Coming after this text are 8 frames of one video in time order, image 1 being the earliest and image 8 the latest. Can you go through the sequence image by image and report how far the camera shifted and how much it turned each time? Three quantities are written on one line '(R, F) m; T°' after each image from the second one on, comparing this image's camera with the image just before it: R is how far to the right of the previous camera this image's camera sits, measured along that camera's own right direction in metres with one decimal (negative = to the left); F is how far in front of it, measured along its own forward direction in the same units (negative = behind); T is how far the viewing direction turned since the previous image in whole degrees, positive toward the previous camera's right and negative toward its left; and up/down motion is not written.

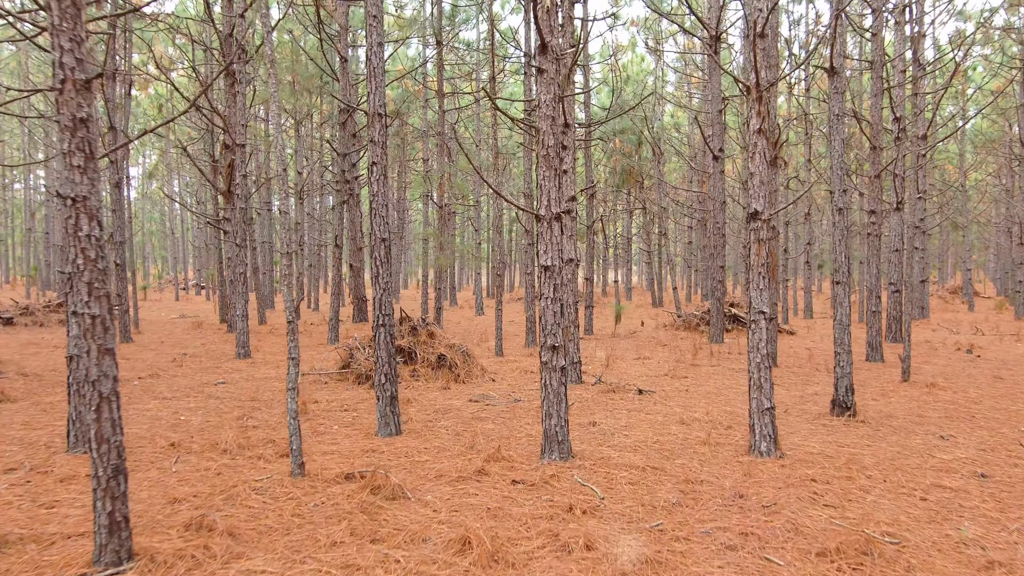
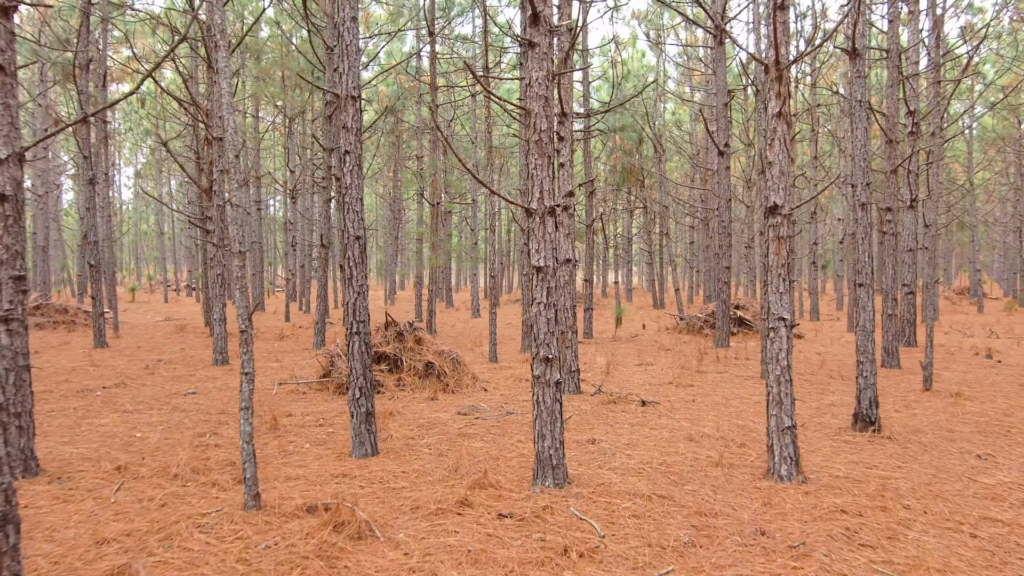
(+0.1, +0.5) m; 0°
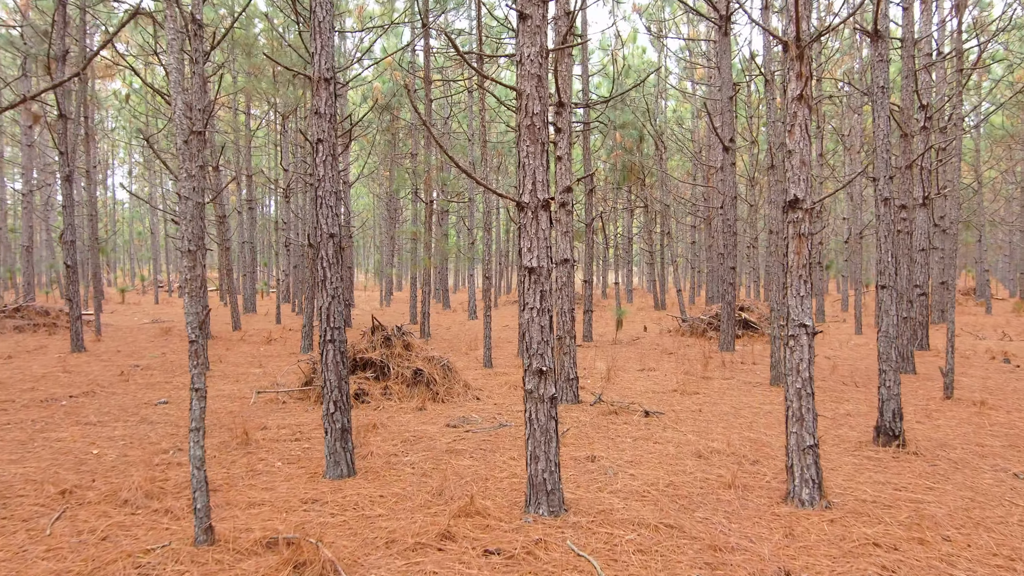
(0.0, +0.4) m; 0°
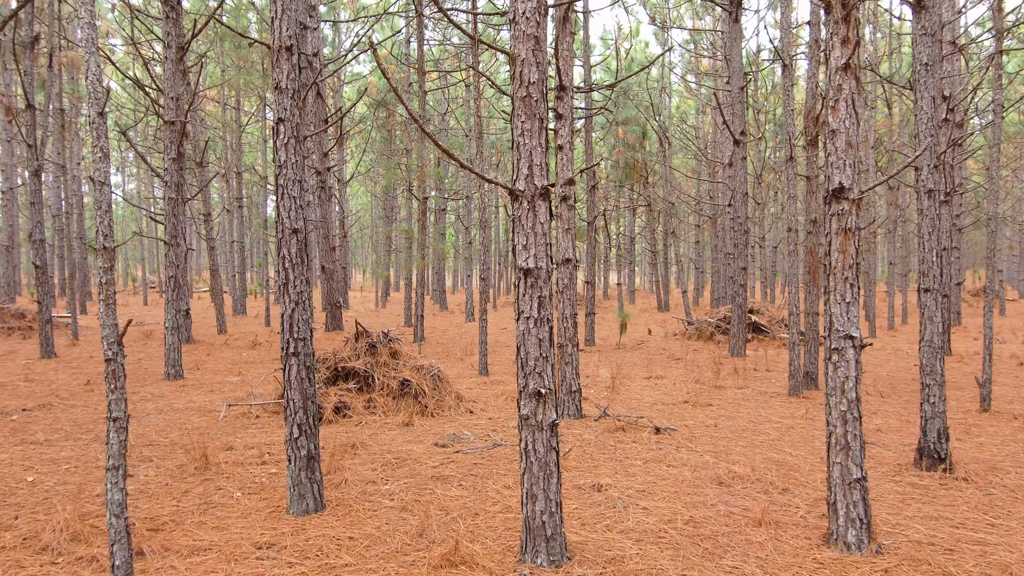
(0.0, +0.6) m; 0°
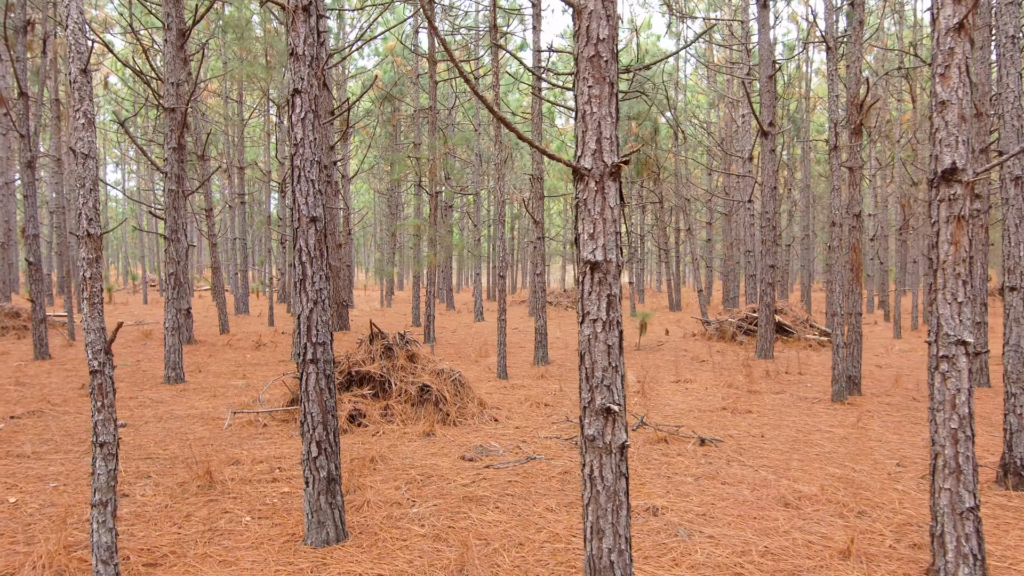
(-0.2, +0.4) m; 0°
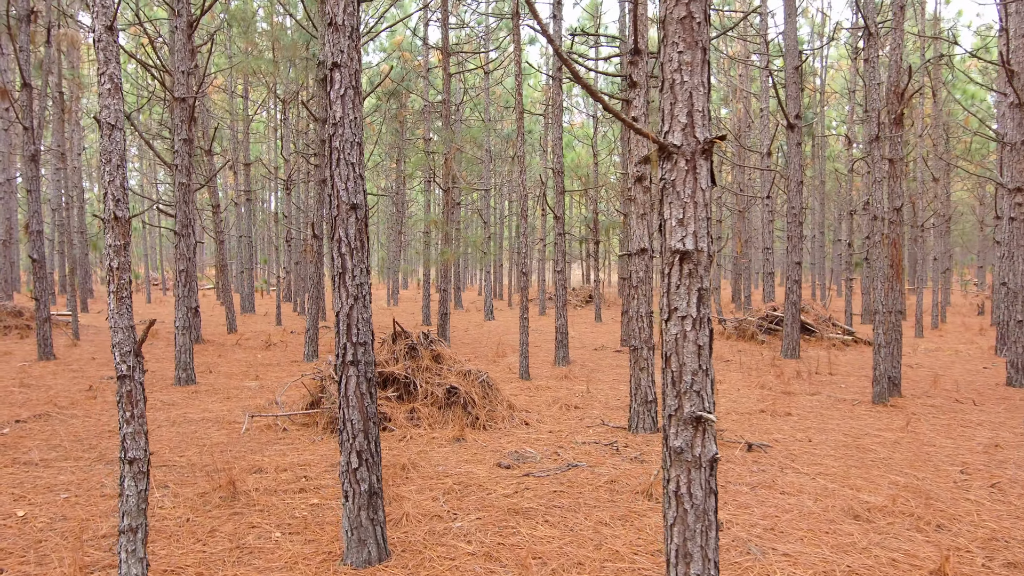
(-0.2, +0.3) m; 0°
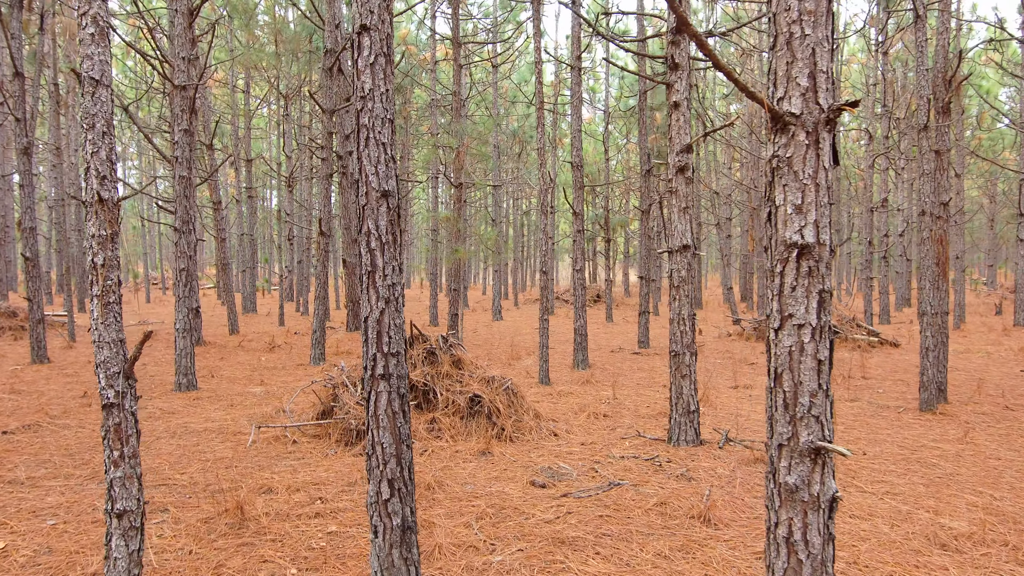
(-0.2, +0.4) m; 0°
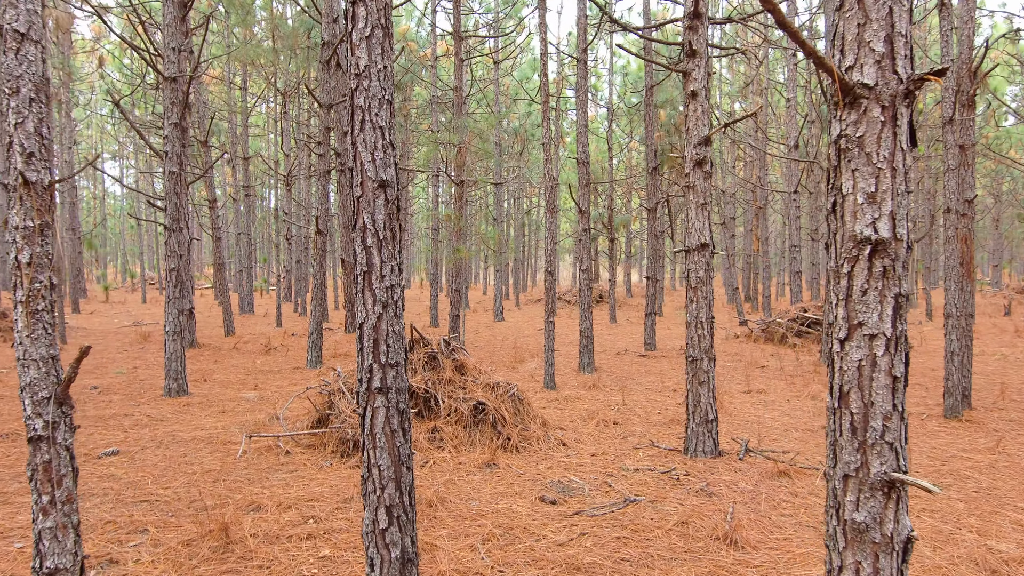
(0.0, +0.3) m; 0°
